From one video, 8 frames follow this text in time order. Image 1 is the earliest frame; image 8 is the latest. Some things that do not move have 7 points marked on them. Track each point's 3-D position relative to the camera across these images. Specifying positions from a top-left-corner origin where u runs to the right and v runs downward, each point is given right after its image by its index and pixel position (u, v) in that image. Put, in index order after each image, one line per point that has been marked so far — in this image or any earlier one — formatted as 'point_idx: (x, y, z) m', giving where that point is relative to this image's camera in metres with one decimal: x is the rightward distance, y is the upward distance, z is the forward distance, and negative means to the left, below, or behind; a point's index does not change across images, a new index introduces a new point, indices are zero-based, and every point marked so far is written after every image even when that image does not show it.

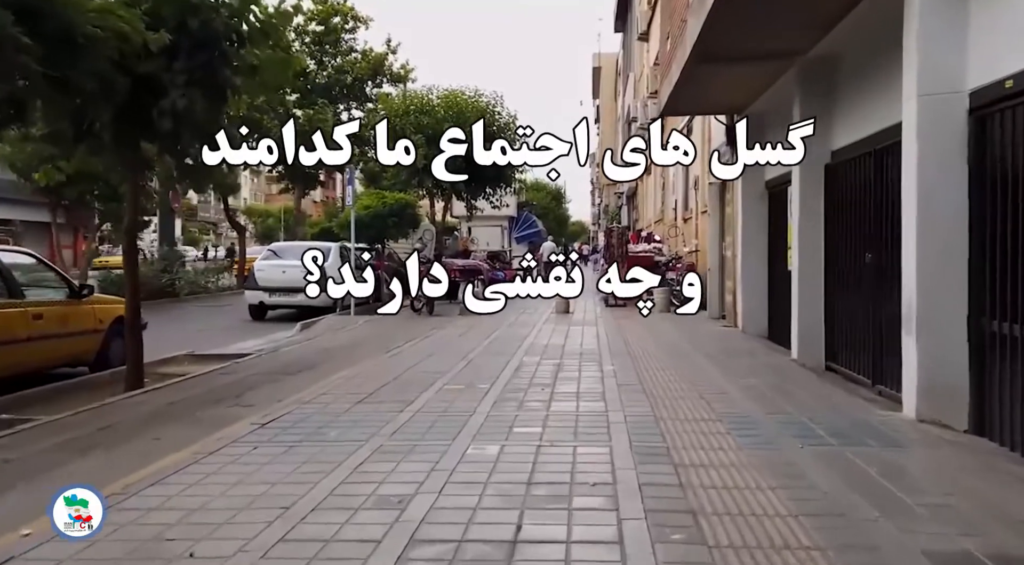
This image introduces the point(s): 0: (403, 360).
0: (-1.3, -1.0, +10.6) m
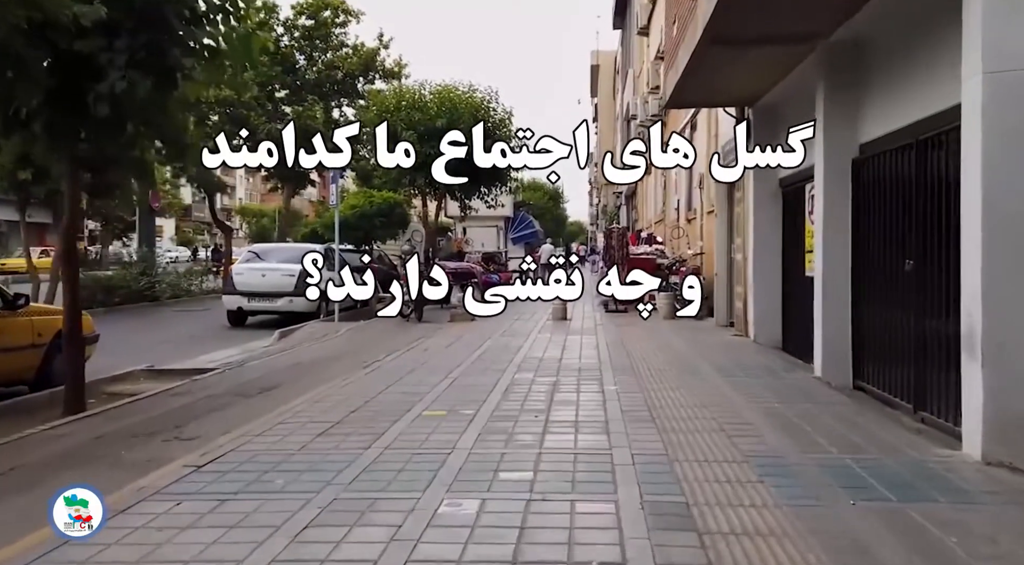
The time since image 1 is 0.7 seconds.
0: (-1.4, -1.0, +9.5) m
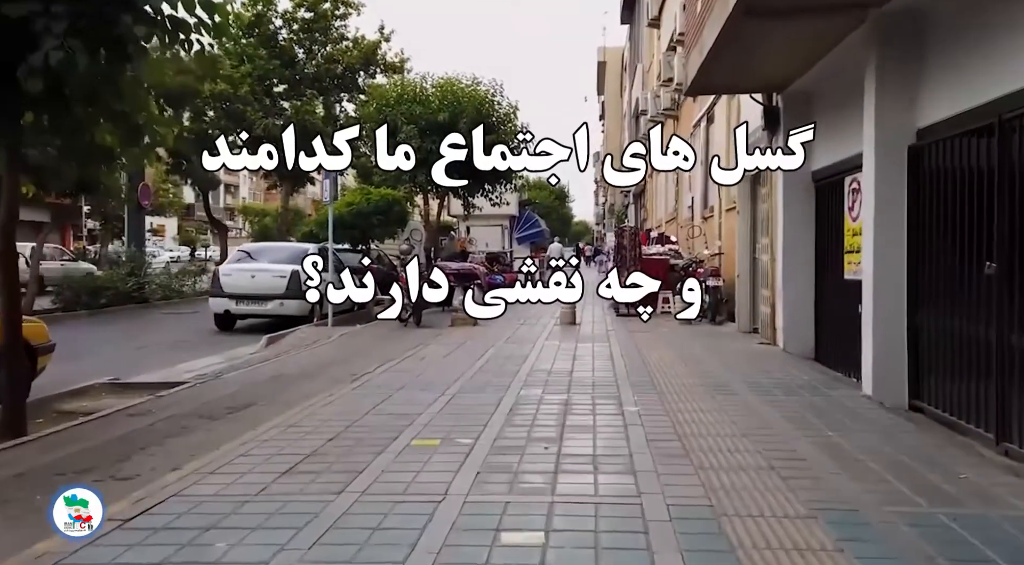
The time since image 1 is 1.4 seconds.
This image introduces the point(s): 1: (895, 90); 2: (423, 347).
0: (-1.4, -1.1, +8.4) m
1: (+3.5, +1.7, +7.7) m
2: (-1.3, -1.0, +12.6) m
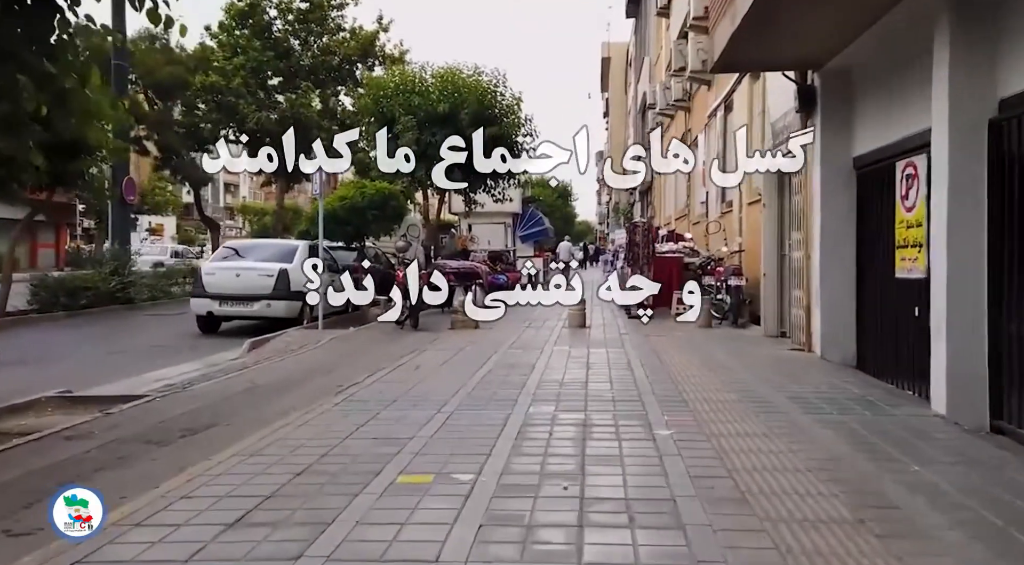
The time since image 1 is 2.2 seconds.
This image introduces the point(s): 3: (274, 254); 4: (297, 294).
0: (-1.3, -1.1, +7.2) m
1: (+3.5, +1.8, +6.6) m
2: (-1.2, -0.9, +11.5) m
3: (-4.6, +0.5, +16.5) m
4: (-4.0, -0.2, +15.7) m
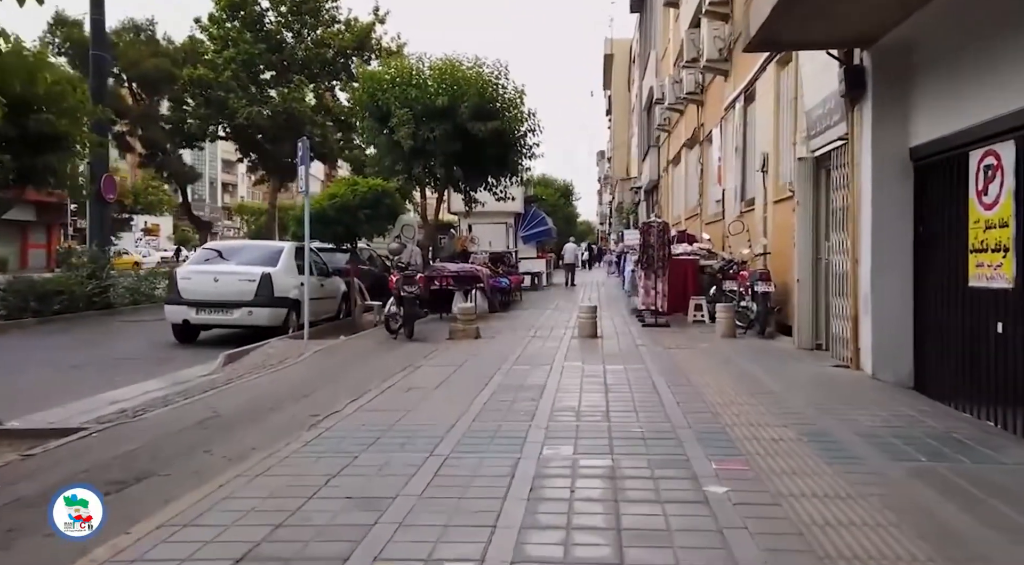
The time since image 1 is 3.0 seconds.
0: (-1.3, -1.2, +5.9) m
1: (+3.6, +1.7, +5.2) m
2: (-1.2, -1.0, +10.2) m
3: (-4.5, +0.4, +15.2) m
4: (-3.9, -0.3, +14.4) m
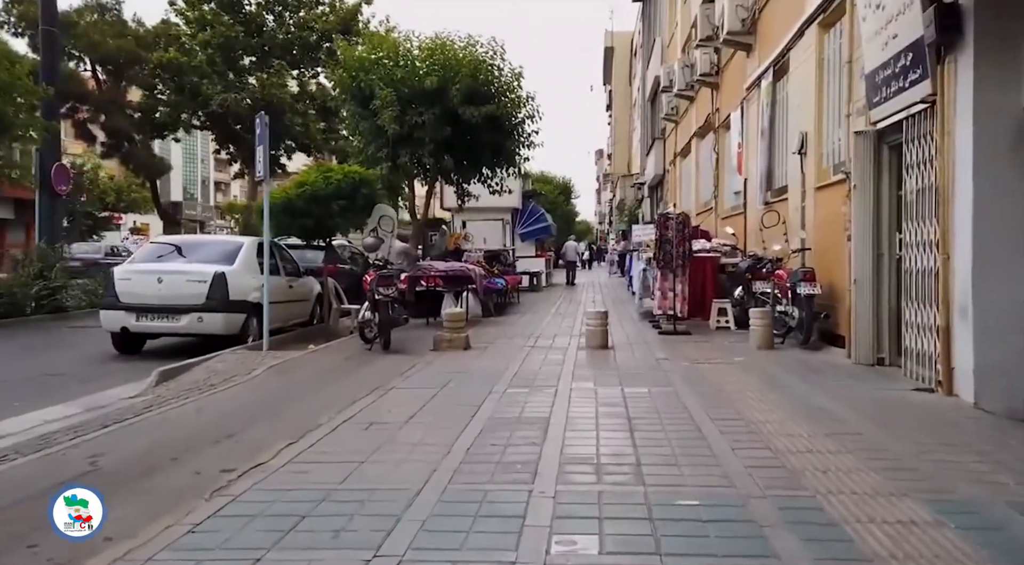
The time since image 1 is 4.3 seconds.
0: (-1.3, -1.2, +3.9) m
1: (+3.6, +1.7, +3.2) m
2: (-1.2, -1.0, +8.1) m
3: (-4.6, +0.4, +13.1) m
4: (-4.0, -0.3, +12.3) m
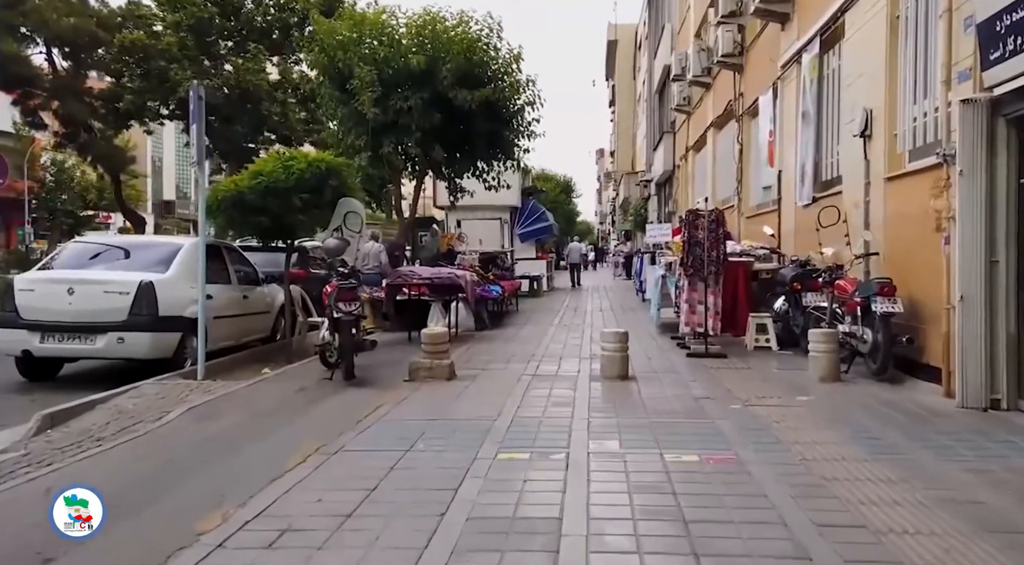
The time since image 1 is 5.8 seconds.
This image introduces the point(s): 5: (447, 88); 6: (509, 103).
0: (-1.3, -1.3, +1.5) m
1: (+3.5, +1.5, +0.8) m
2: (-1.3, -1.2, +5.8) m
3: (-4.6, +0.3, +10.7) m
4: (-4.0, -0.5, +10.0) m
5: (-1.4, +4.1, +17.8) m
6: (-0.1, +4.0, +18.9) m
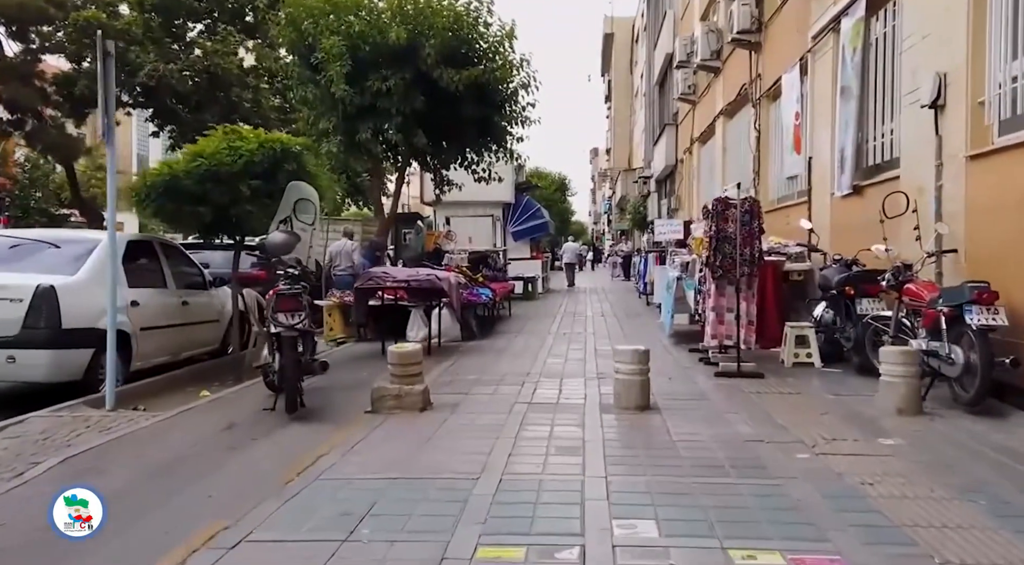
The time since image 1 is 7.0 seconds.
0: (-1.4, -1.3, -0.4) m
1: (+3.5, +1.5, -1.0) m
2: (-1.3, -1.2, +3.8) m
3: (-4.7, +0.2, +8.8) m
4: (-4.1, -0.5, +8.0) m
5: (-1.5, +4.0, +15.9) m
6: (-0.2, +3.9, +17.0) m
